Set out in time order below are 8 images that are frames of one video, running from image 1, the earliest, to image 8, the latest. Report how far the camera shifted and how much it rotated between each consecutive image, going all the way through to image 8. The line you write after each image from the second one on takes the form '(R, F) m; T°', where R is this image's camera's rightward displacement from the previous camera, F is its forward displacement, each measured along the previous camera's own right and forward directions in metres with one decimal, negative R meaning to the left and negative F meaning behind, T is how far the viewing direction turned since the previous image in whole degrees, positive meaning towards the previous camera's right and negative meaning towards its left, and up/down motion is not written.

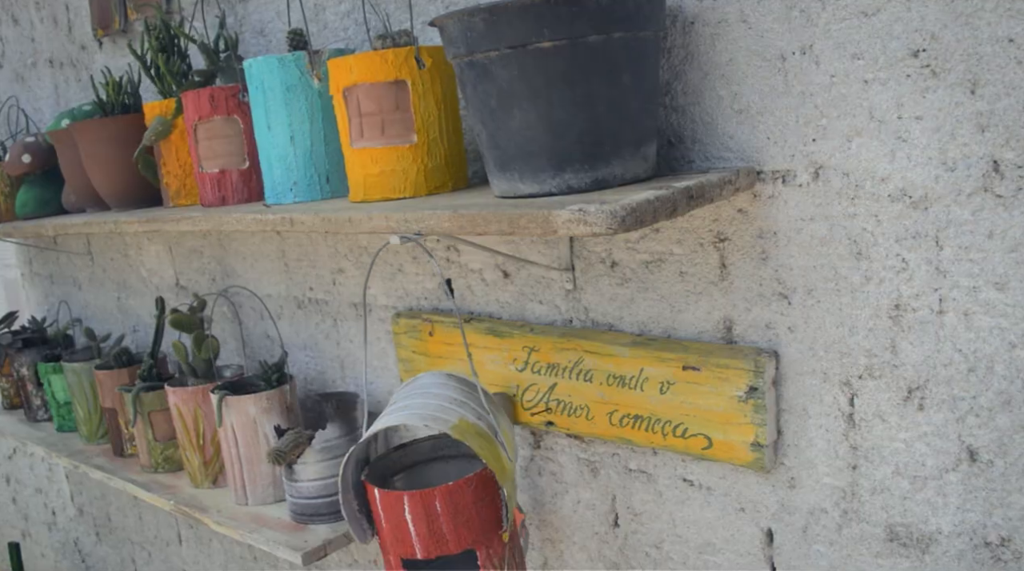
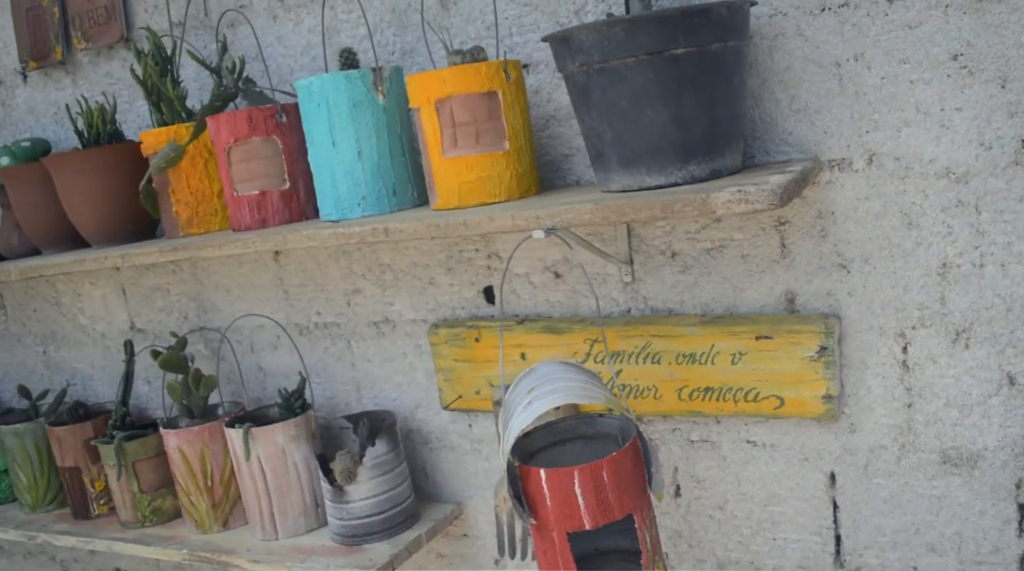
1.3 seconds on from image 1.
(-0.4, 0.0) m; +14°
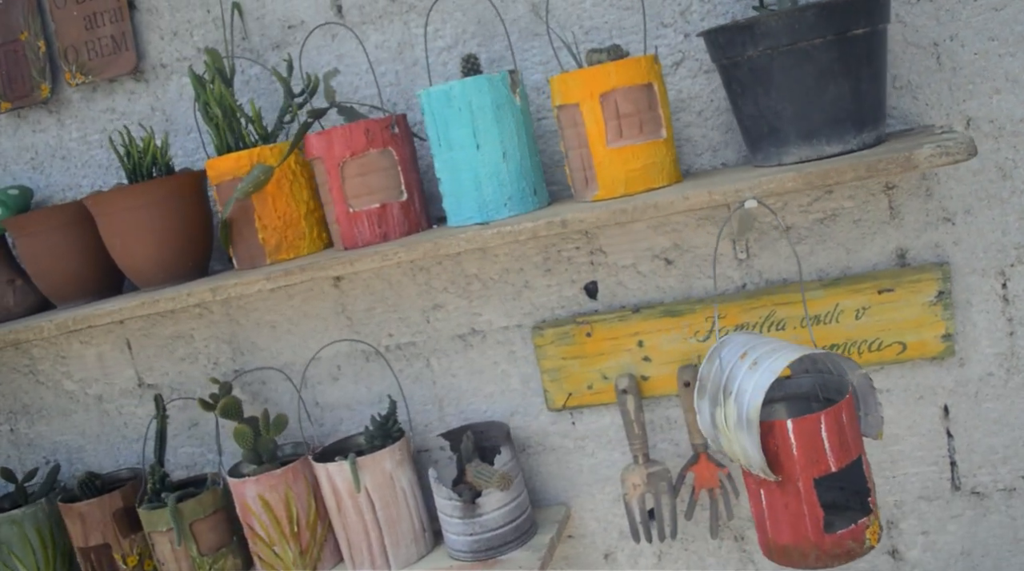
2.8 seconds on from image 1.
(-0.5, 0.0) m; +16°
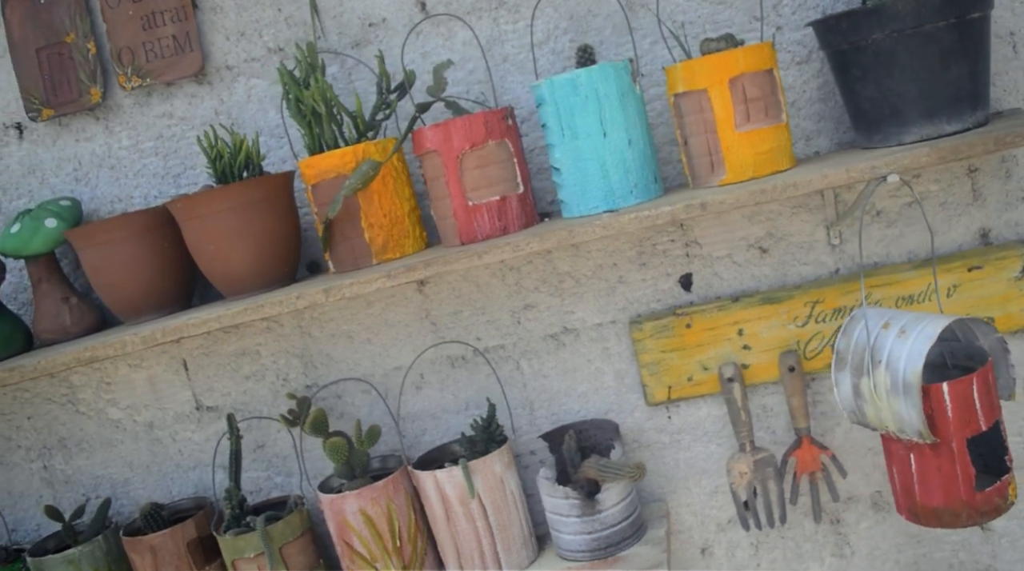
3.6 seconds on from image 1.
(-0.3, 0.0) m; +8°
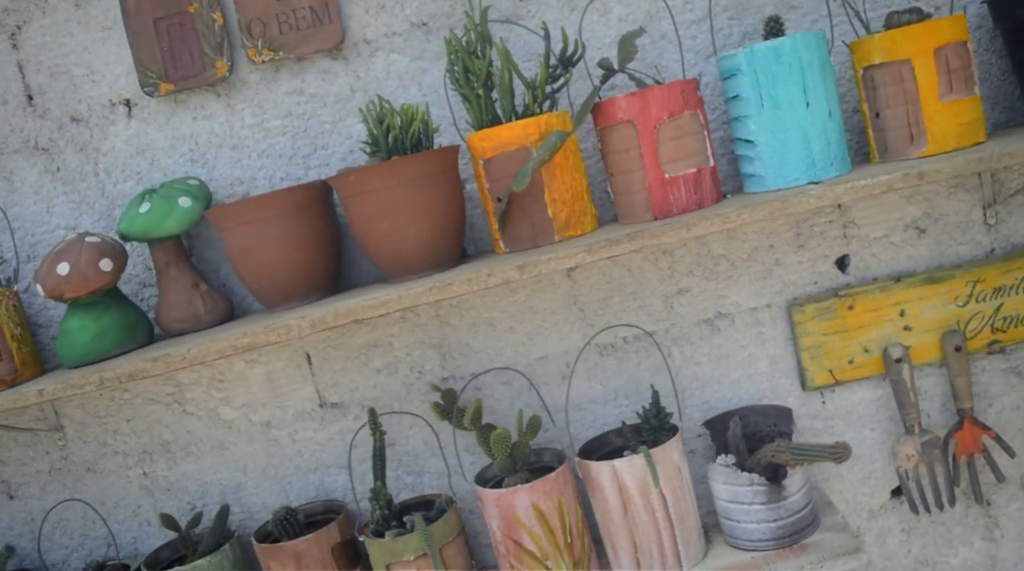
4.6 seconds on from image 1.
(-0.3, +0.1) m; +5°
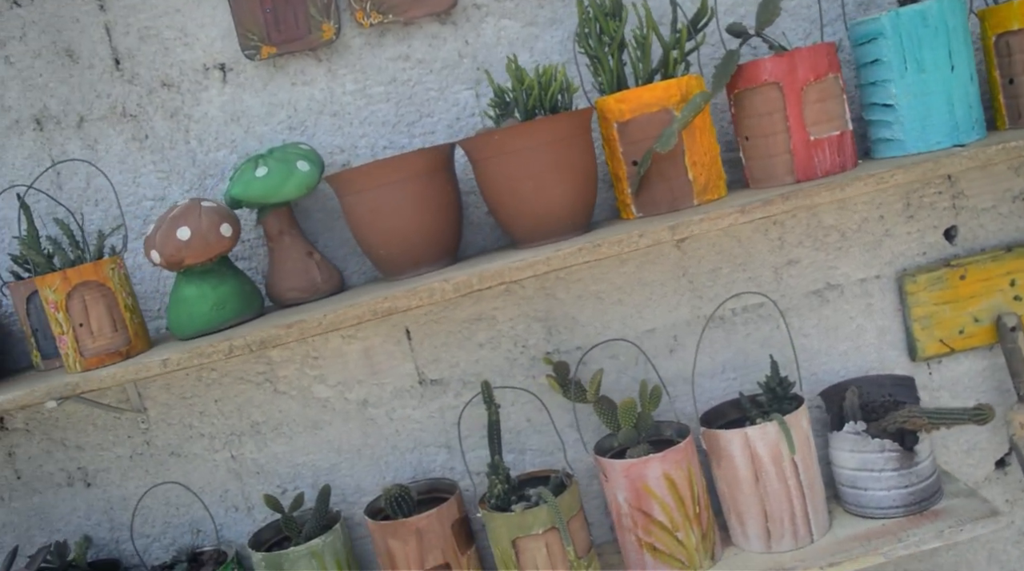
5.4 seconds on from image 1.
(-0.2, 0.0) m; +4°
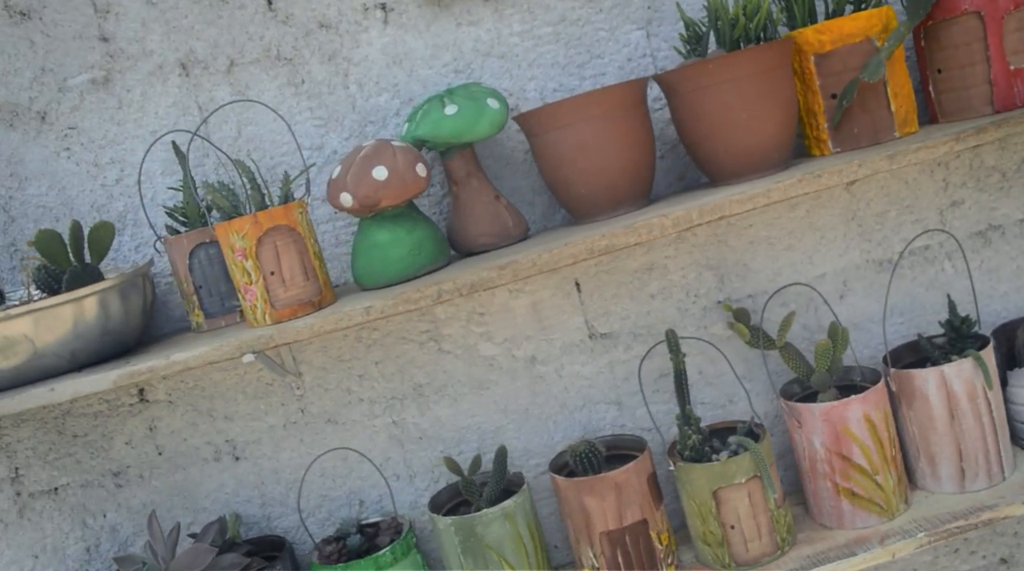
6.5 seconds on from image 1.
(-0.3, +0.1) m; +4°
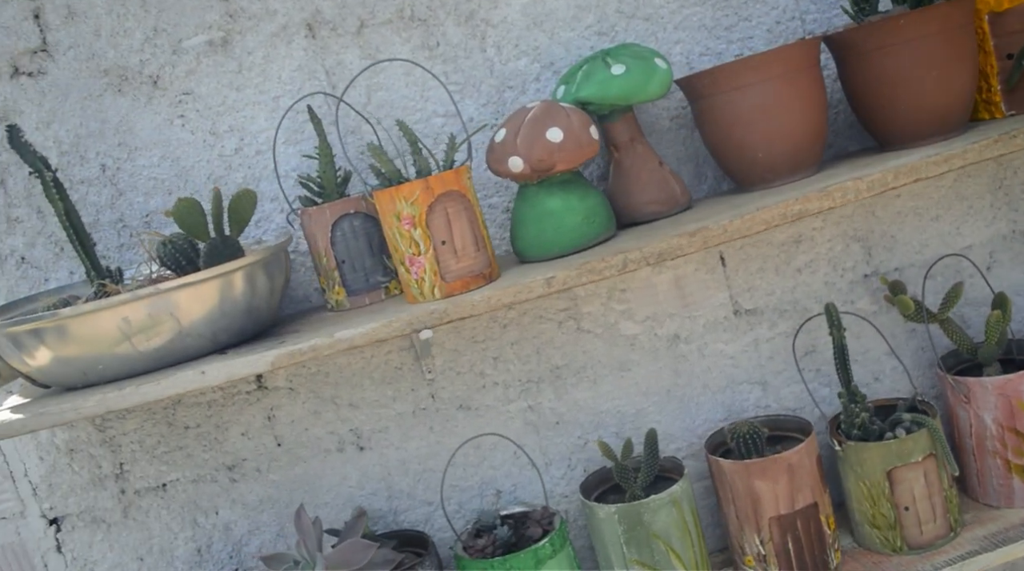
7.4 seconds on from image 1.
(-0.2, +0.1) m; +3°
